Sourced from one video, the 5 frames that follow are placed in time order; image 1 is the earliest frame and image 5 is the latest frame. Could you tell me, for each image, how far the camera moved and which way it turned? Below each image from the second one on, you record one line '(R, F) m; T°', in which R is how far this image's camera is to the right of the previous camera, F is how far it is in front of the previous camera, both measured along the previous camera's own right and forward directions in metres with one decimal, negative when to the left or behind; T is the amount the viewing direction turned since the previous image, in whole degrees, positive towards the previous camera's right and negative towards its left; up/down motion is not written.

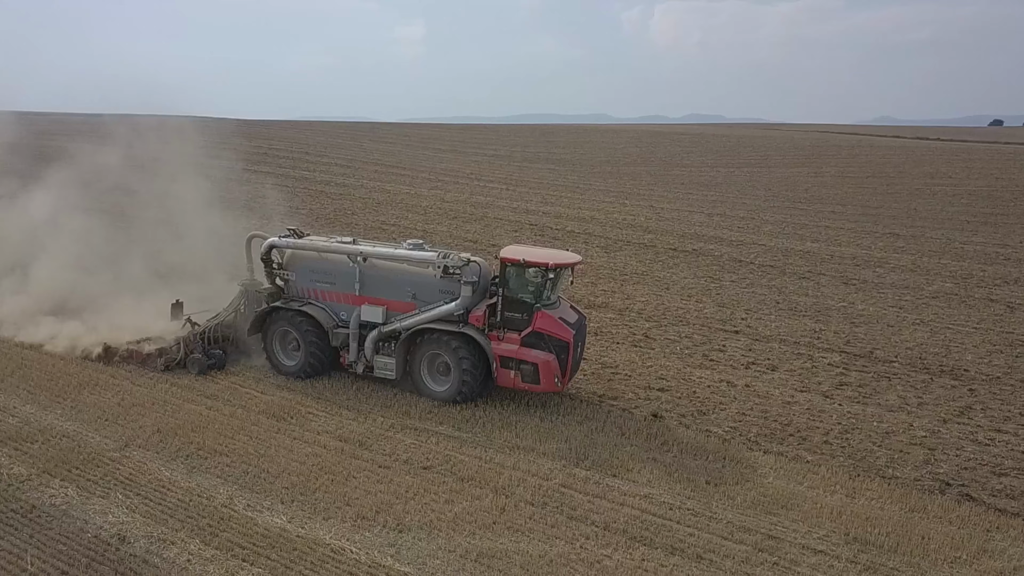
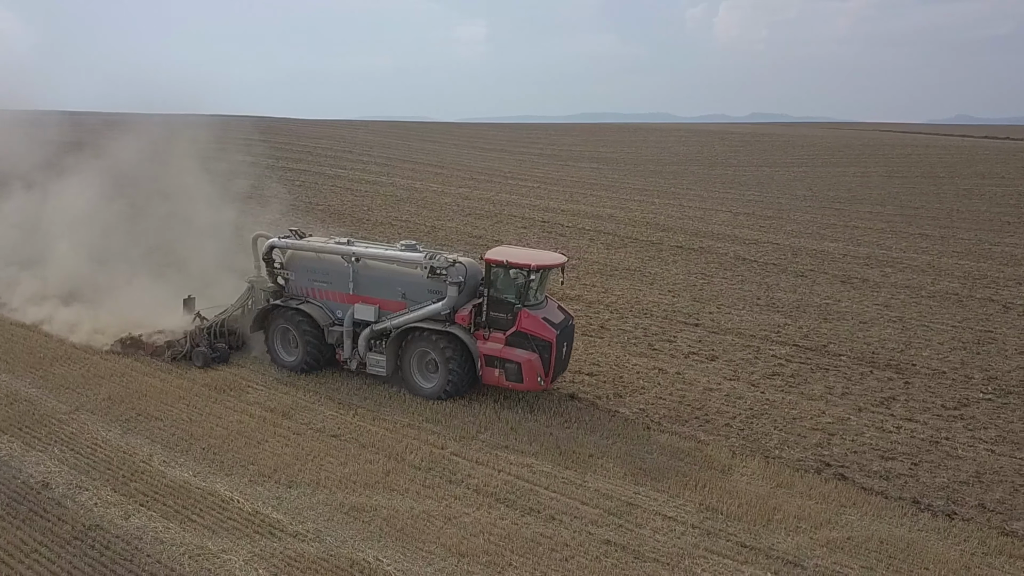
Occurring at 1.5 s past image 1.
(+1.4, -0.6) m; -4°
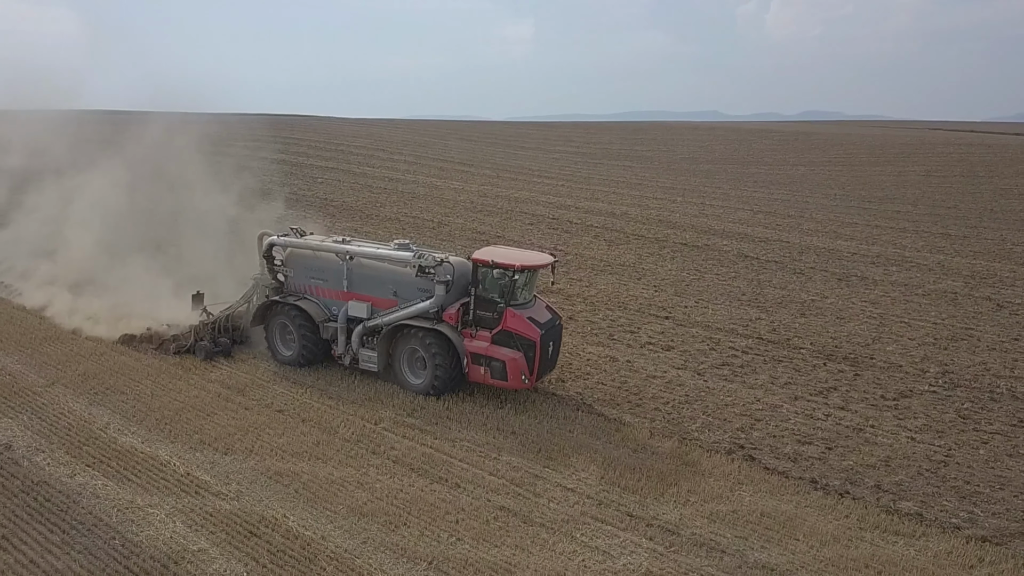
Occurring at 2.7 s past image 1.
(+1.1, -0.5) m; -3°
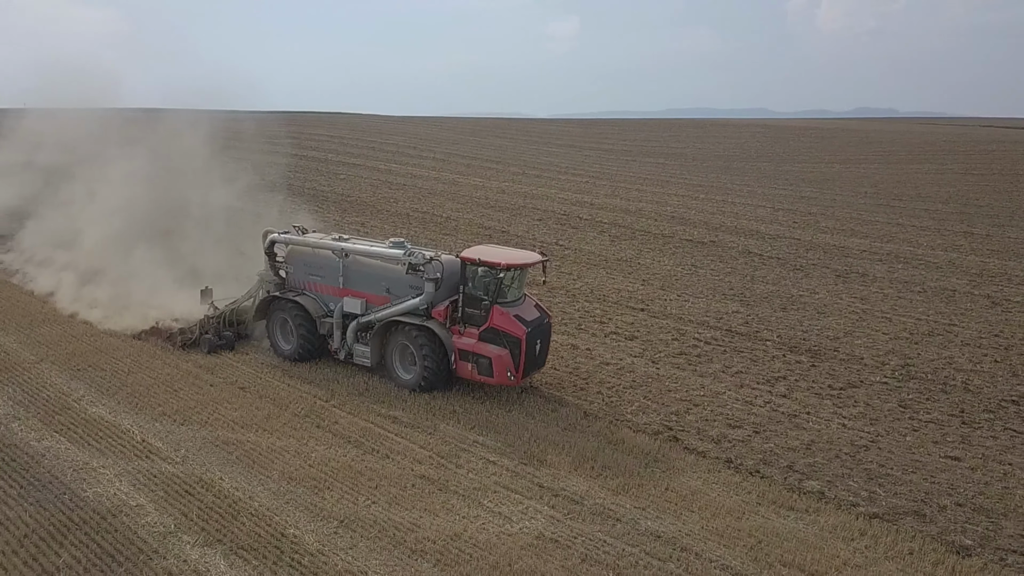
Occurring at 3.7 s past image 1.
(+1.0, -0.5) m; -3°
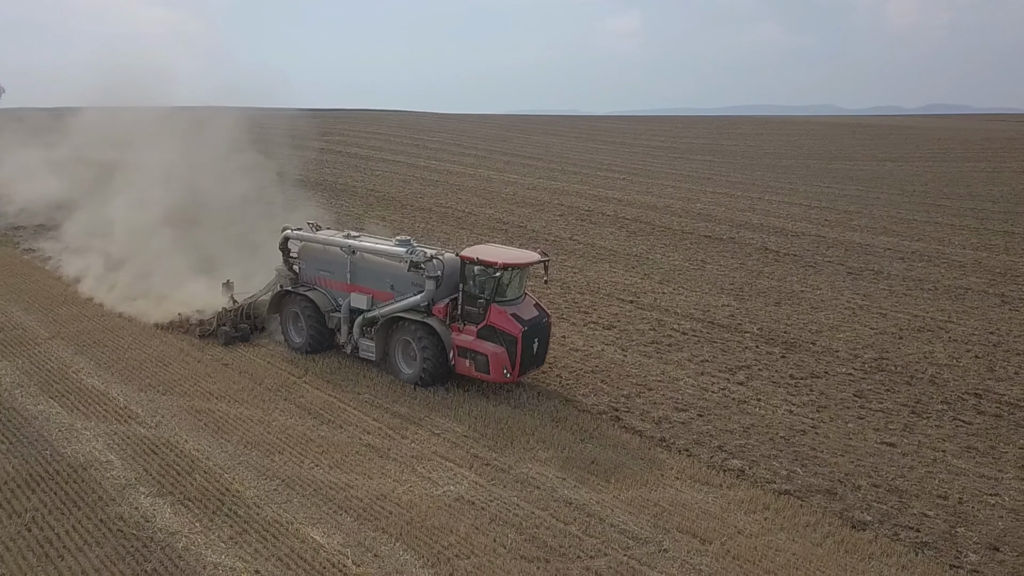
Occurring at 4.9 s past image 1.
(+1.0, -0.5) m; -4°
